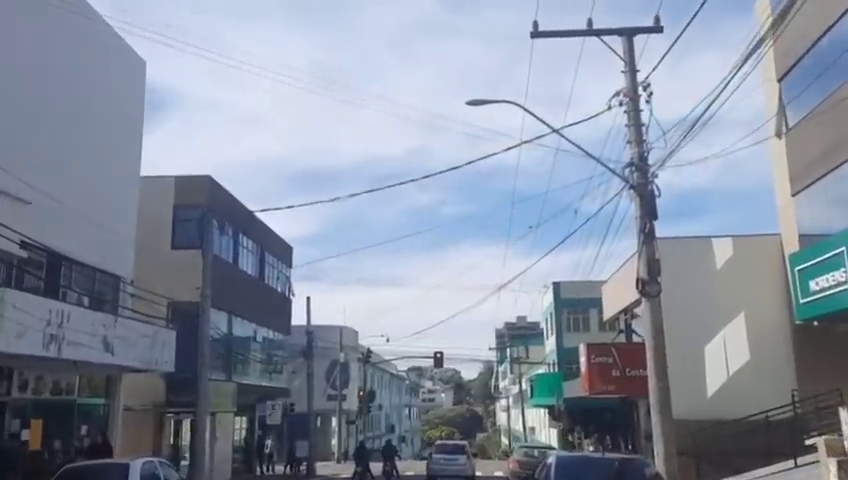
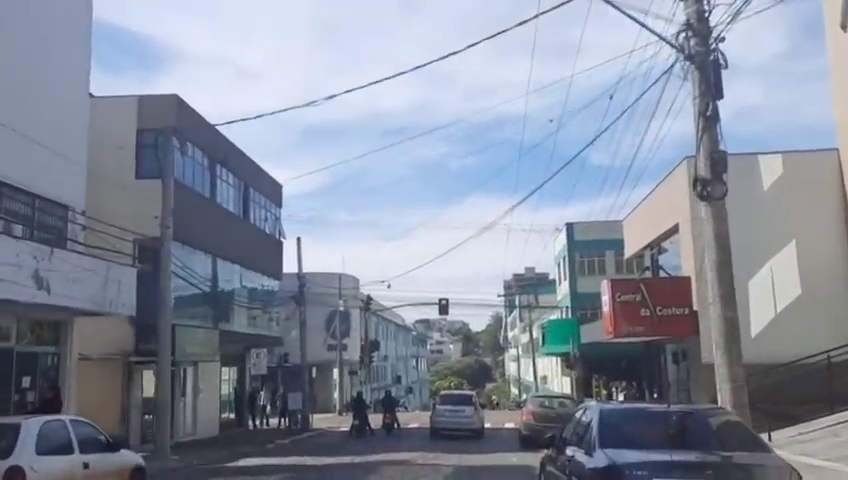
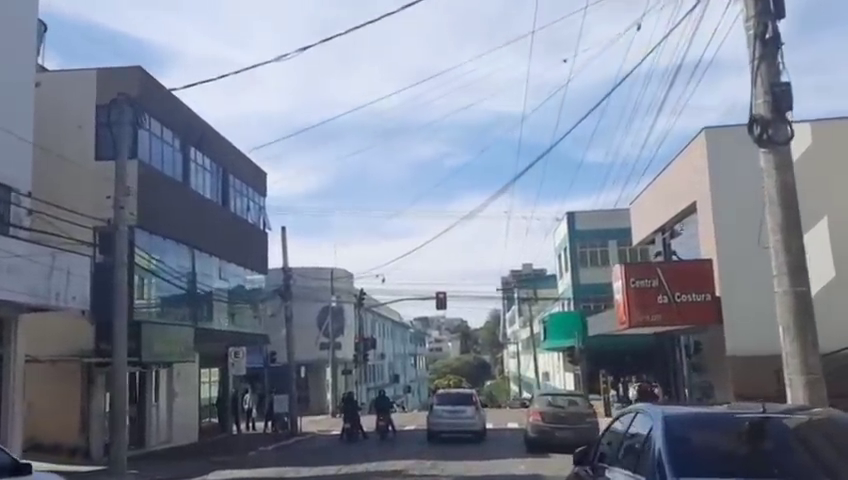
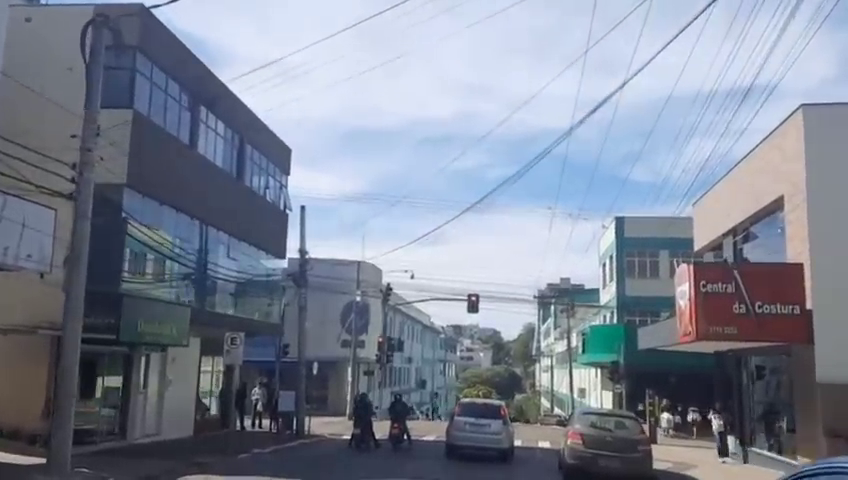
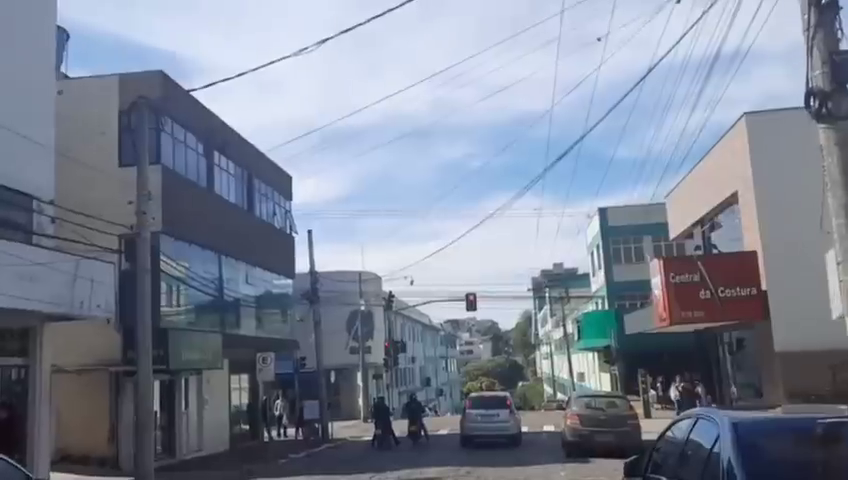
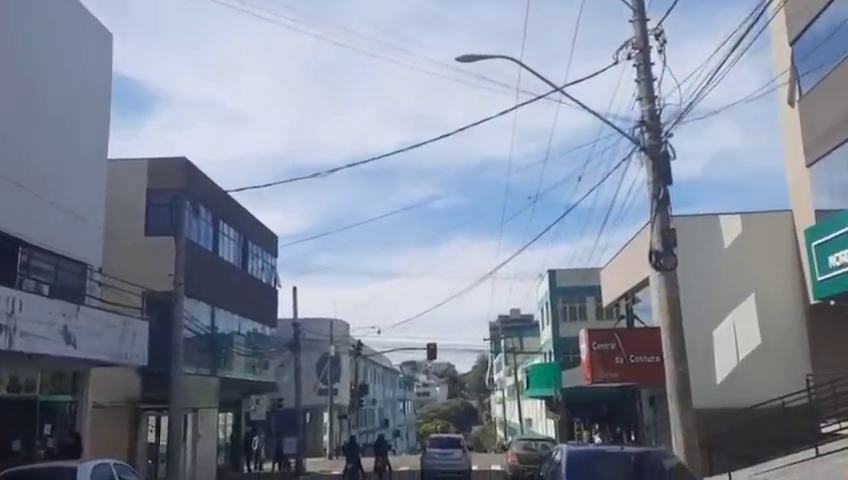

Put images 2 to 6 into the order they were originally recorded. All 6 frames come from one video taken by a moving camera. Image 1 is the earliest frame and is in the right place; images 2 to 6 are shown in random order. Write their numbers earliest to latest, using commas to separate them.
6, 2, 3, 5, 4
